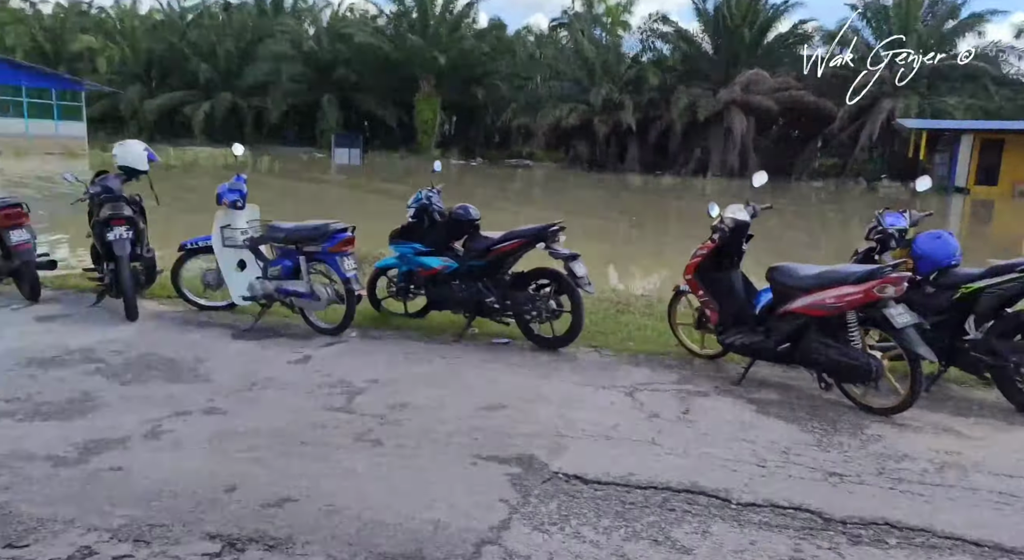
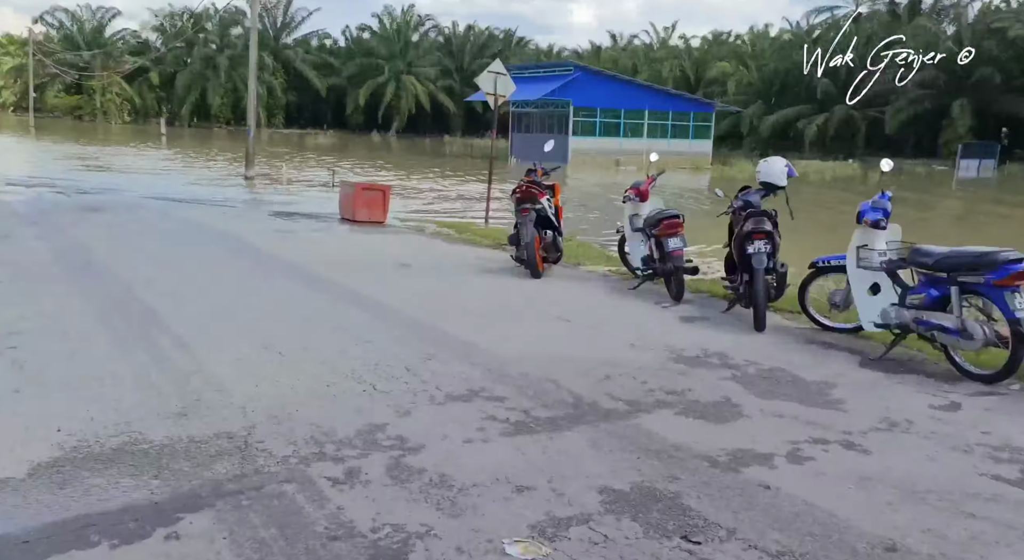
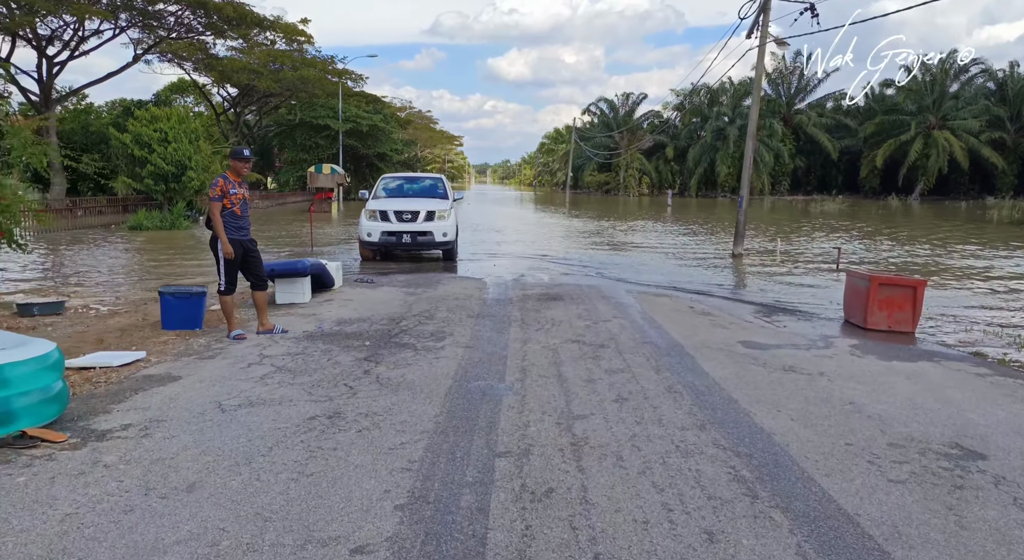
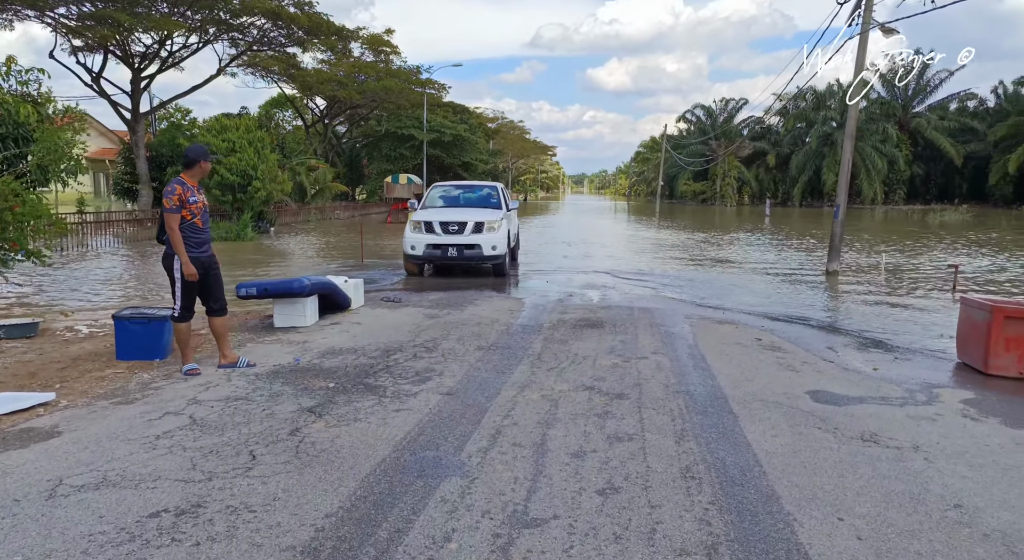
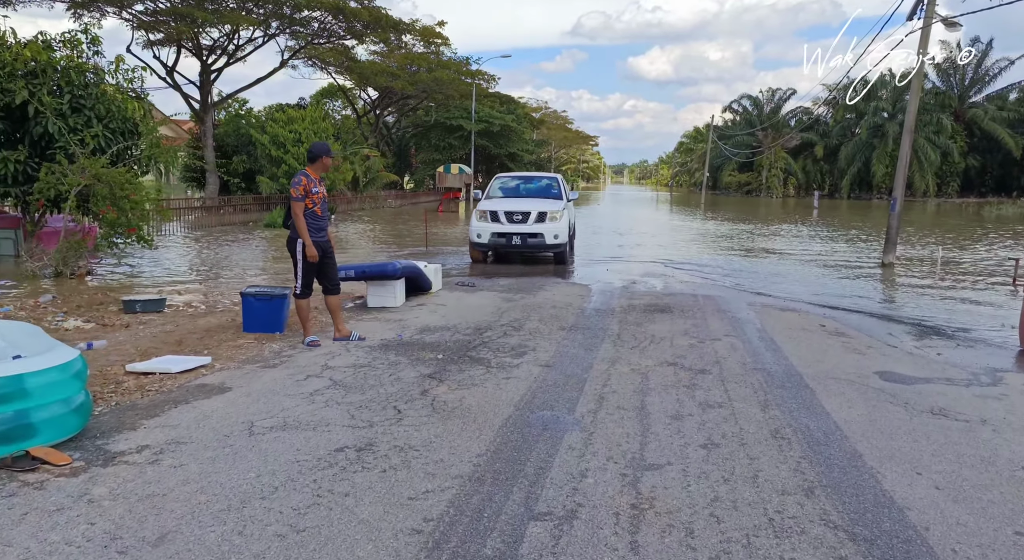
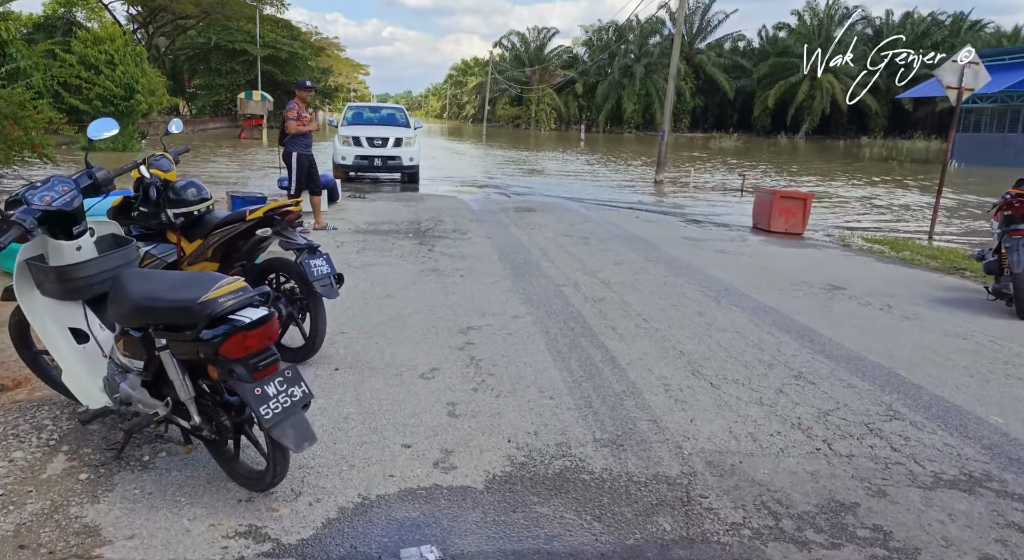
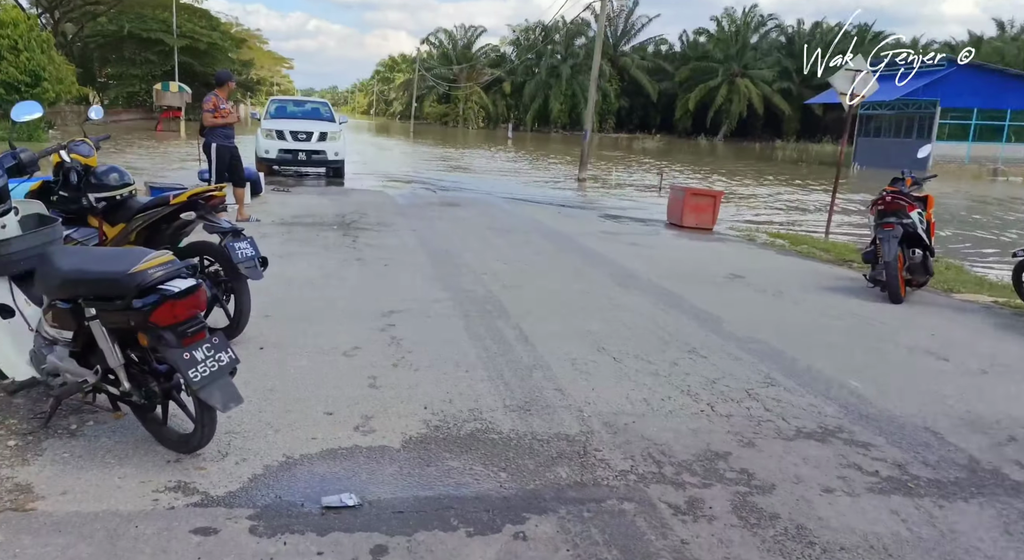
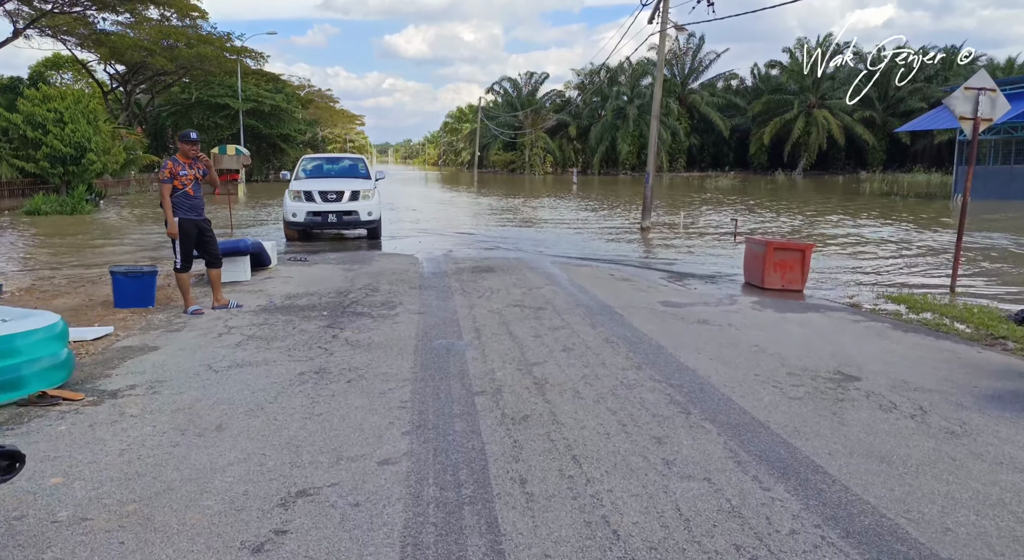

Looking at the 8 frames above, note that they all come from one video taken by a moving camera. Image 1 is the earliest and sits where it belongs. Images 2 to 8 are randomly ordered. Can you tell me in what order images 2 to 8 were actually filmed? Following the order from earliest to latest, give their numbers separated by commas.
2, 7, 6, 8, 3, 5, 4
